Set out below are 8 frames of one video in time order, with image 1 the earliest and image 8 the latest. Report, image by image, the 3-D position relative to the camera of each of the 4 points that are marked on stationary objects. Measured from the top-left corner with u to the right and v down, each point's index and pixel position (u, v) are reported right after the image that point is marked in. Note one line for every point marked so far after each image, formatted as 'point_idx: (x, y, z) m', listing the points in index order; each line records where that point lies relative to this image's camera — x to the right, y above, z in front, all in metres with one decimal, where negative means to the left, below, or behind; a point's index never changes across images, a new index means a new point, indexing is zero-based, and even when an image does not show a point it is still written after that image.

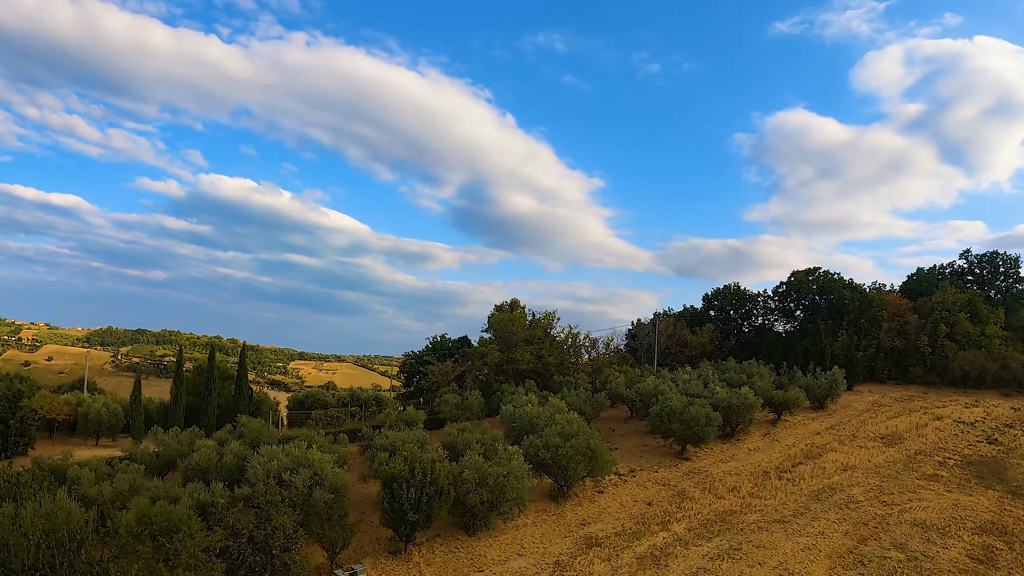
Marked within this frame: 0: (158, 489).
0: (-13.0, -7.4, +18.3) m
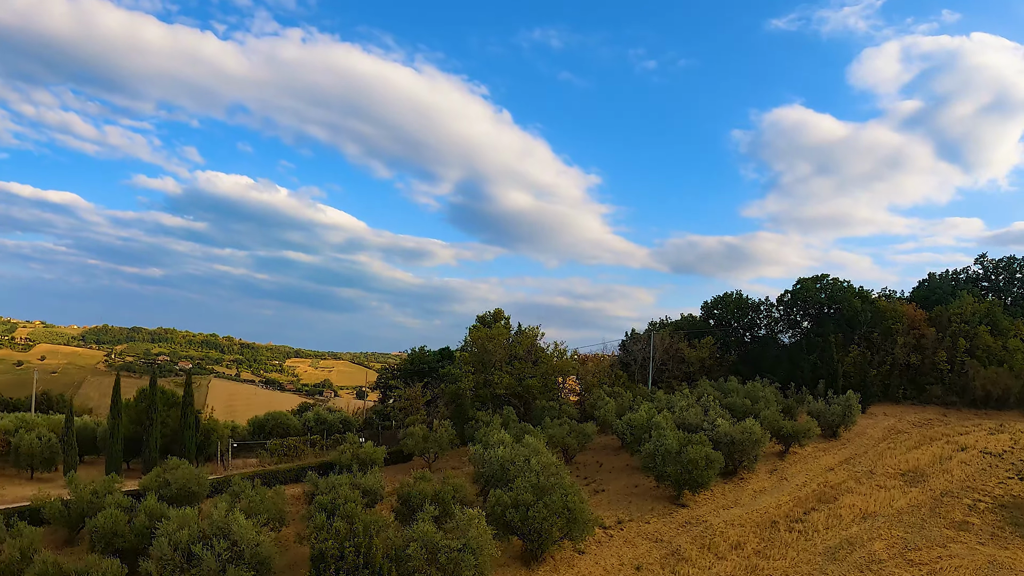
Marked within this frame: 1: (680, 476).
0: (-14.2, -8.3, +15.2) m
1: (+6.6, -7.4, +19.7) m
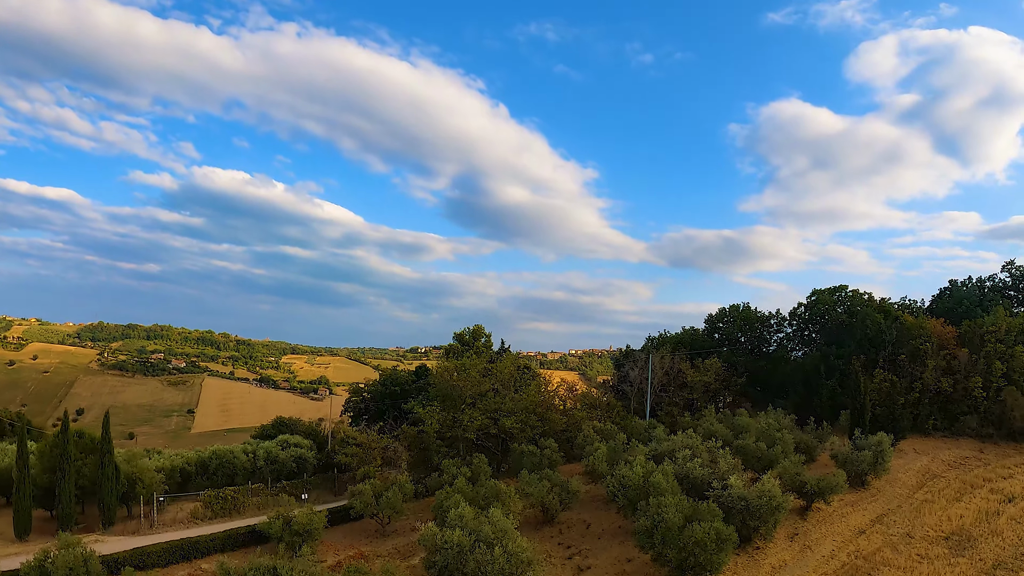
0: (-15.3, -9.6, +11.3) m
1: (+5.4, -8.6, +15.9) m
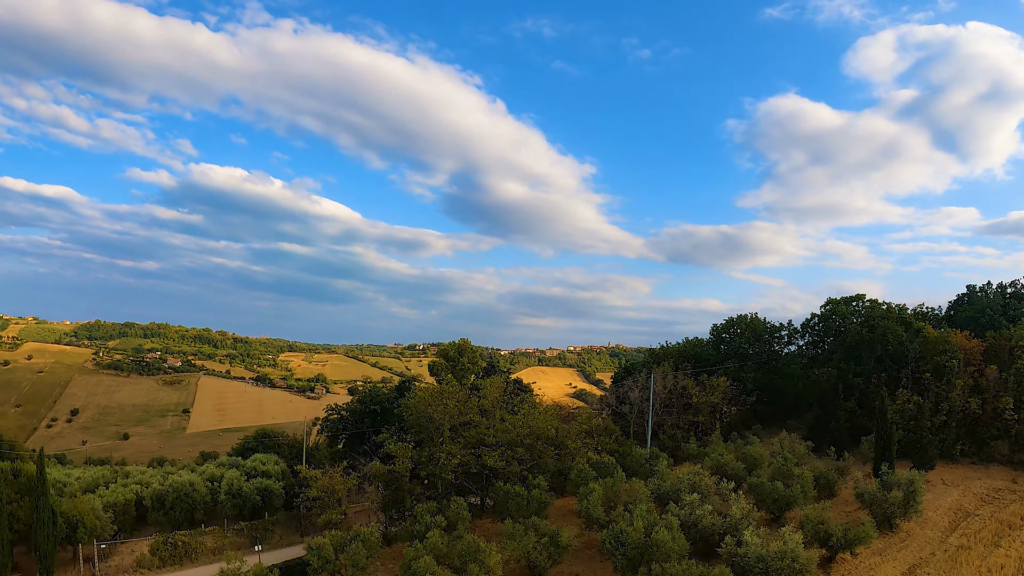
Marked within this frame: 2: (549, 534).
0: (-15.9, -10.5, +8.7) m
1: (+4.8, -9.4, +13.3) m
2: (+1.3, -8.9, +18.2) m
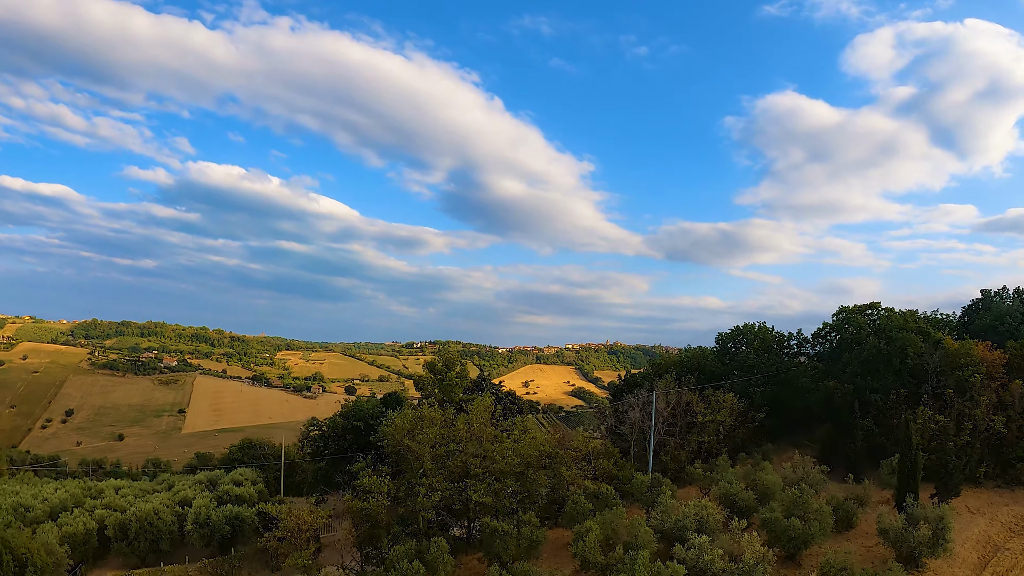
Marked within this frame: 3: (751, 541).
0: (-16.3, -11.2, +6.7) m
1: (+4.4, -10.0, +11.4) m
2: (+0.9, -9.5, +16.3) m
3: (+8.0, -8.5, +17.2) m
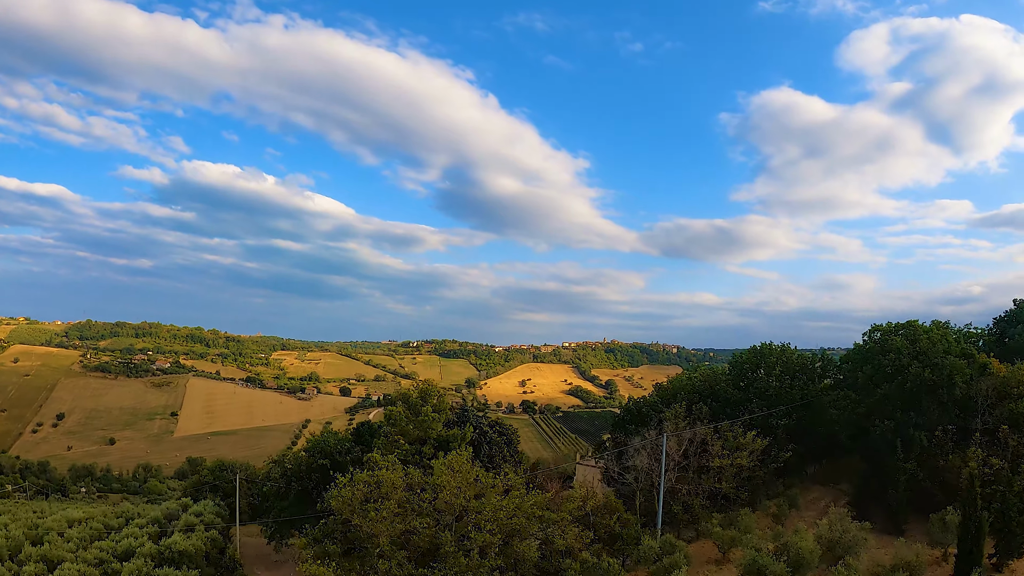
0: (-16.7, -12.5, +3.1) m
1: (+4.0, -11.1, +8.0) m
2: (+0.5, -10.6, +12.8) m
3: (+7.5, -9.6, +13.7) m
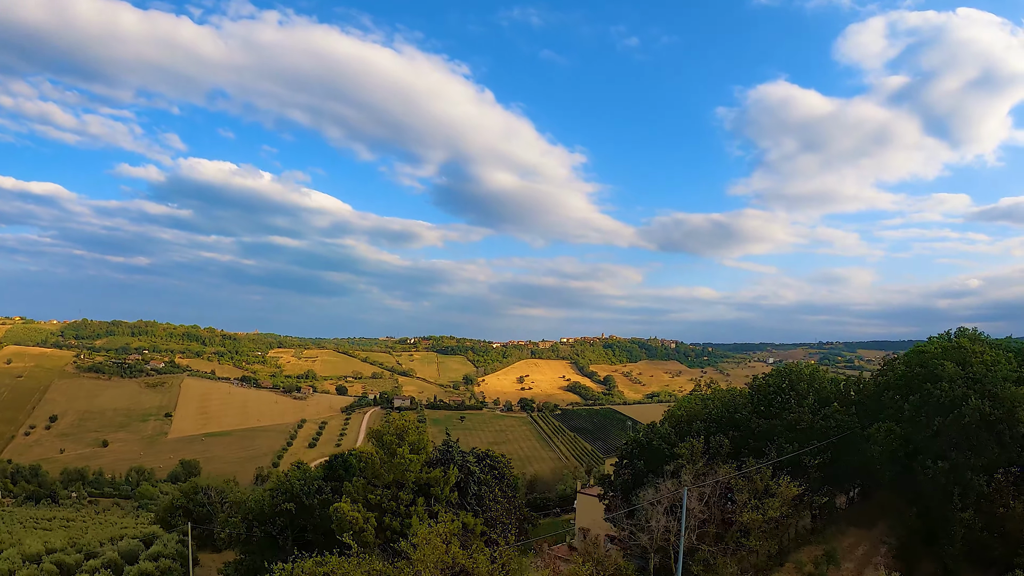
0: (-17.4, -13.9, +0.3) m
1: (+3.2, -12.4, +5.2) m
2: (-0.3, -11.8, +10.1) m
3: (+6.7, -10.8, +11.0) m
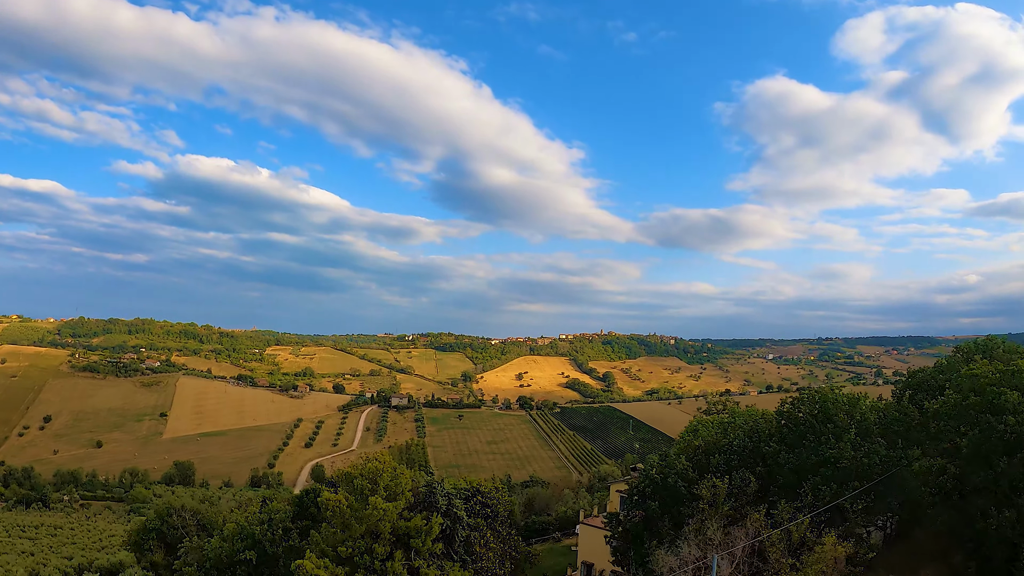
0: (-17.9, -15.1, -2.4) m
1: (+2.7, -13.4, +2.5) m
2: (-0.8, -12.9, +7.4) m
3: (+6.2, -11.8, +8.3) m
